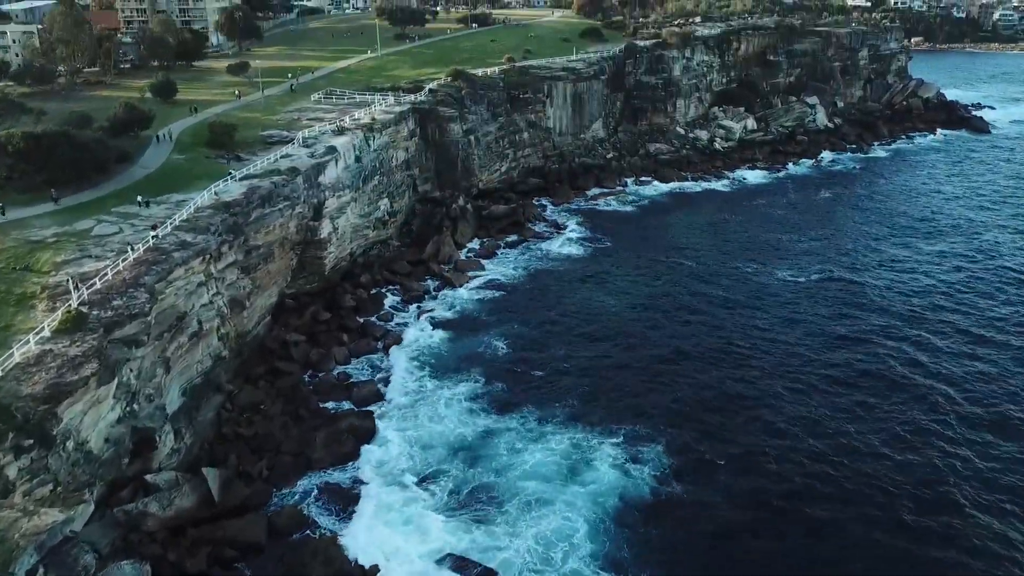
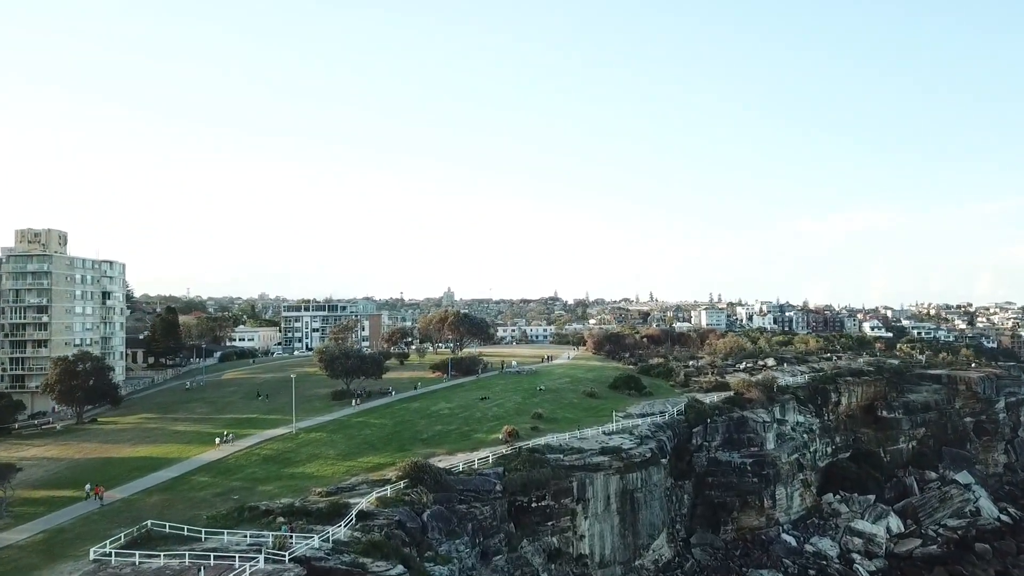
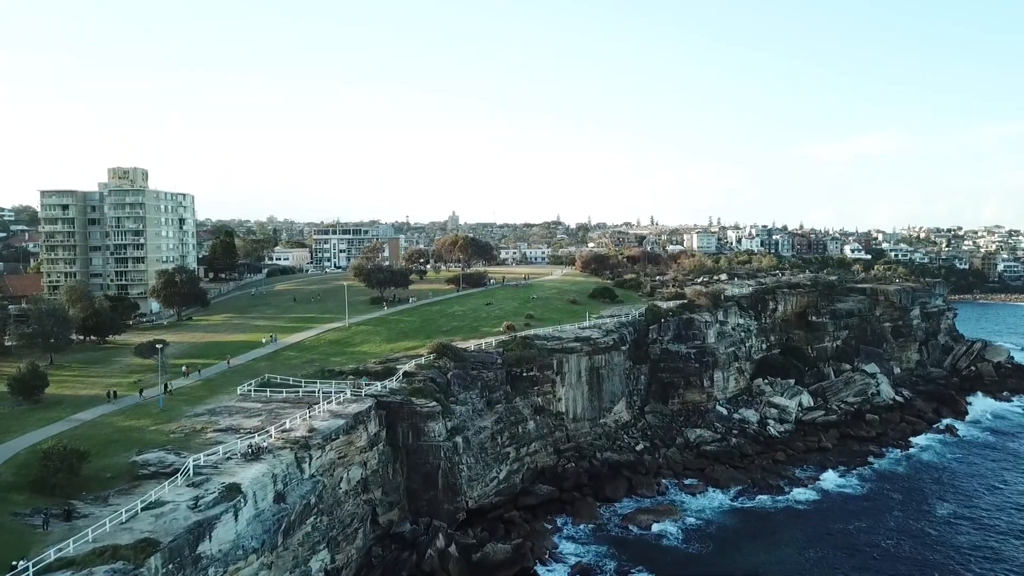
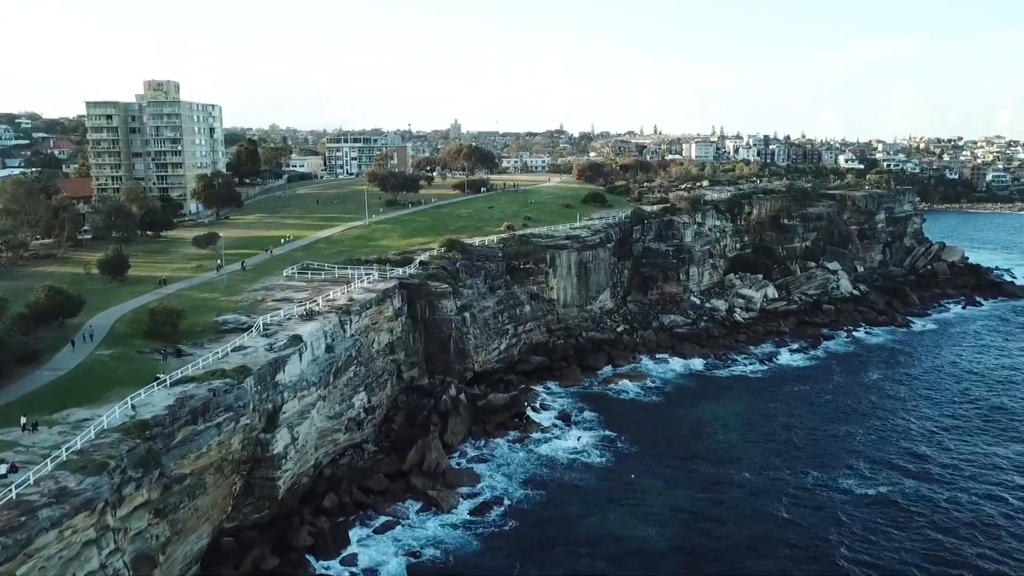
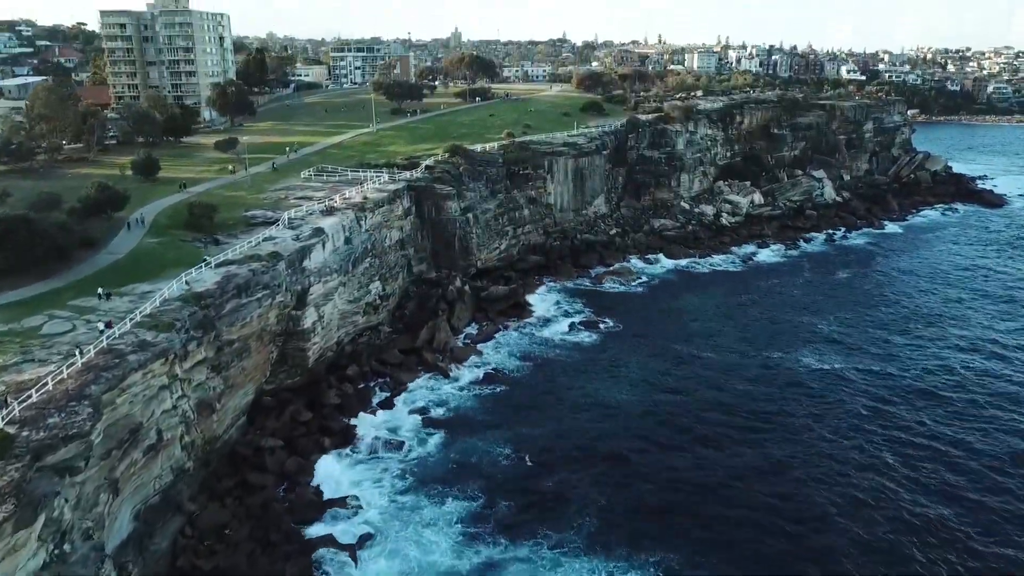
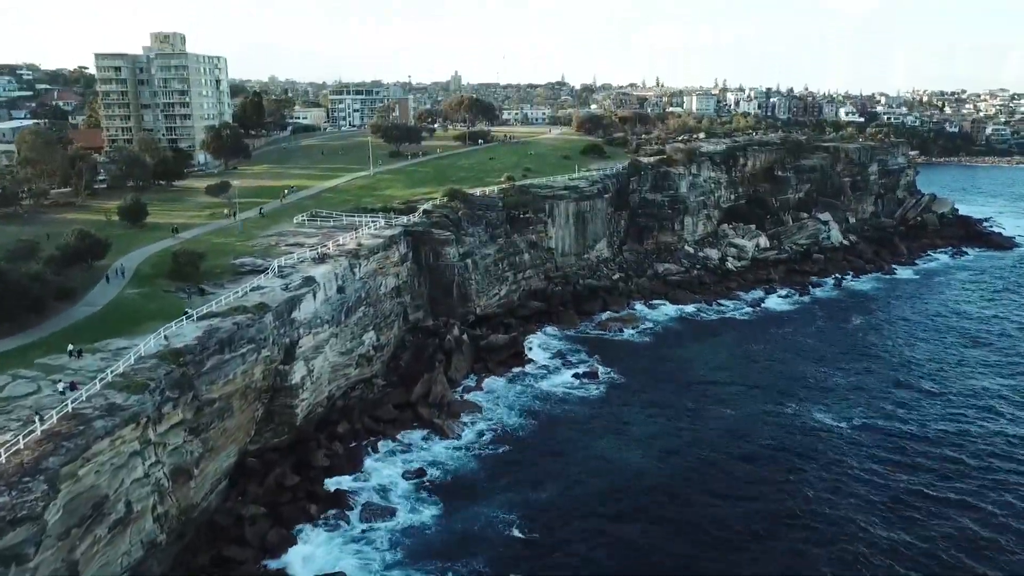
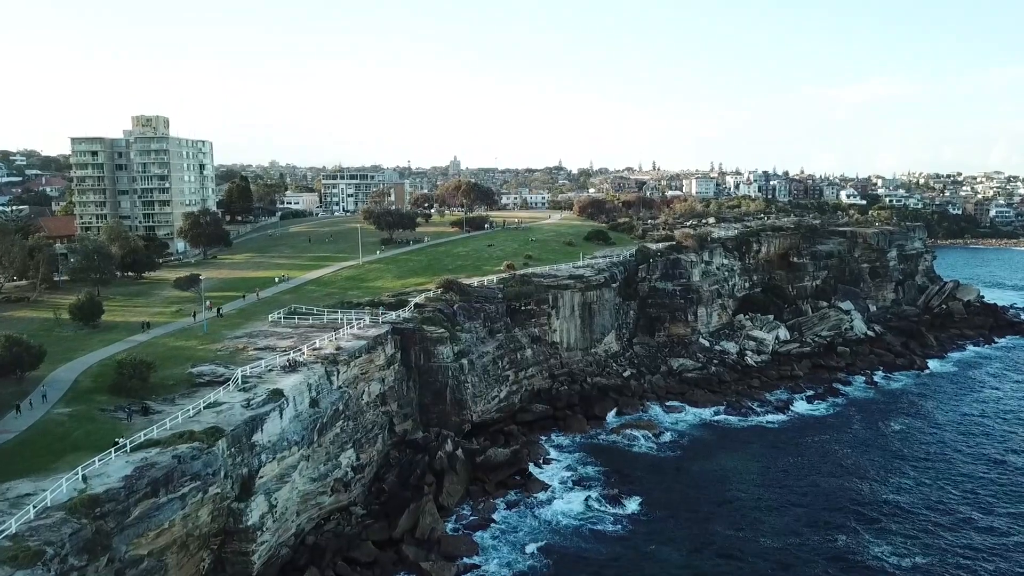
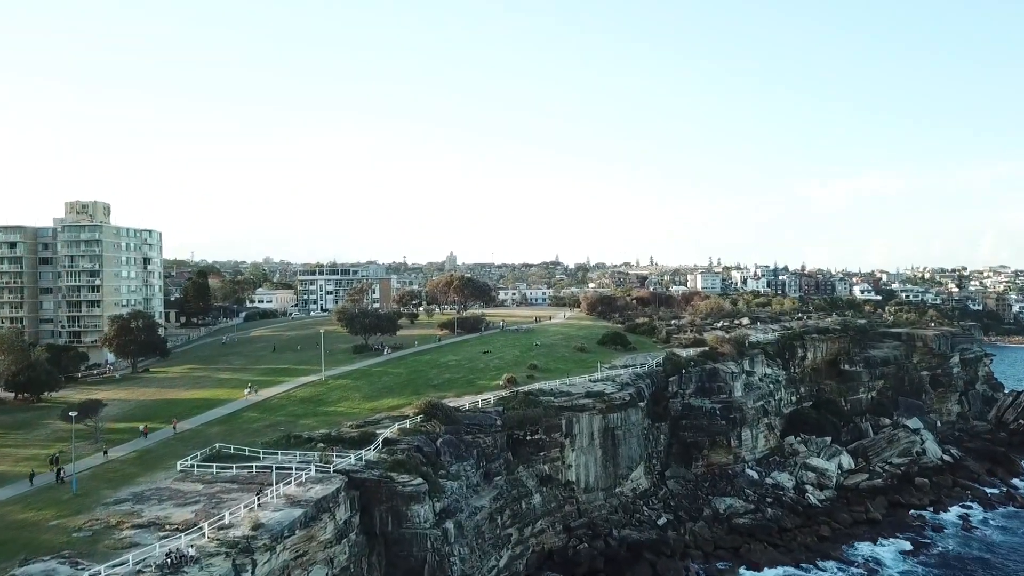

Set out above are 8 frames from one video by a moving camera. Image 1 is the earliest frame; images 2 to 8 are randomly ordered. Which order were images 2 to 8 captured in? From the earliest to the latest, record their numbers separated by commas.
5, 6, 4, 7, 3, 8, 2
